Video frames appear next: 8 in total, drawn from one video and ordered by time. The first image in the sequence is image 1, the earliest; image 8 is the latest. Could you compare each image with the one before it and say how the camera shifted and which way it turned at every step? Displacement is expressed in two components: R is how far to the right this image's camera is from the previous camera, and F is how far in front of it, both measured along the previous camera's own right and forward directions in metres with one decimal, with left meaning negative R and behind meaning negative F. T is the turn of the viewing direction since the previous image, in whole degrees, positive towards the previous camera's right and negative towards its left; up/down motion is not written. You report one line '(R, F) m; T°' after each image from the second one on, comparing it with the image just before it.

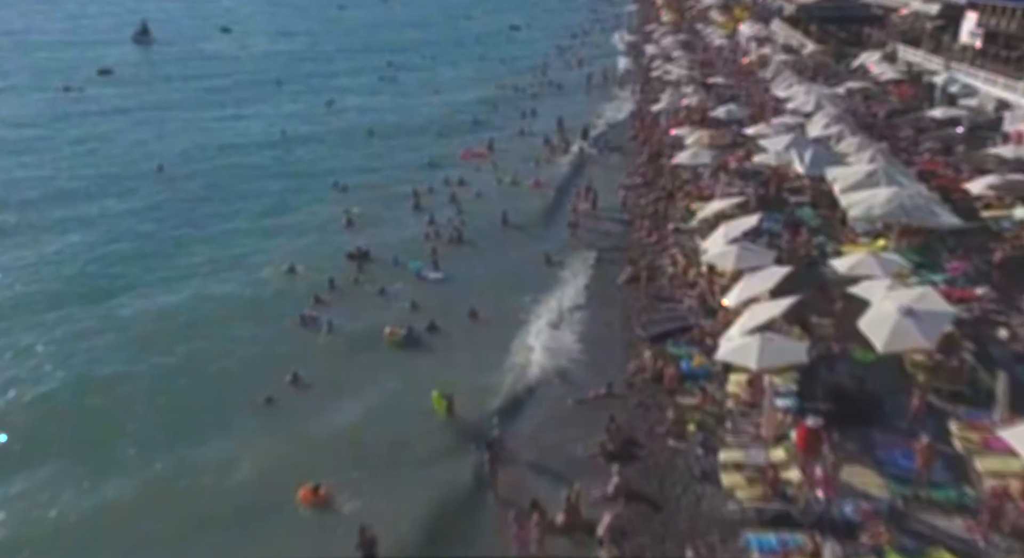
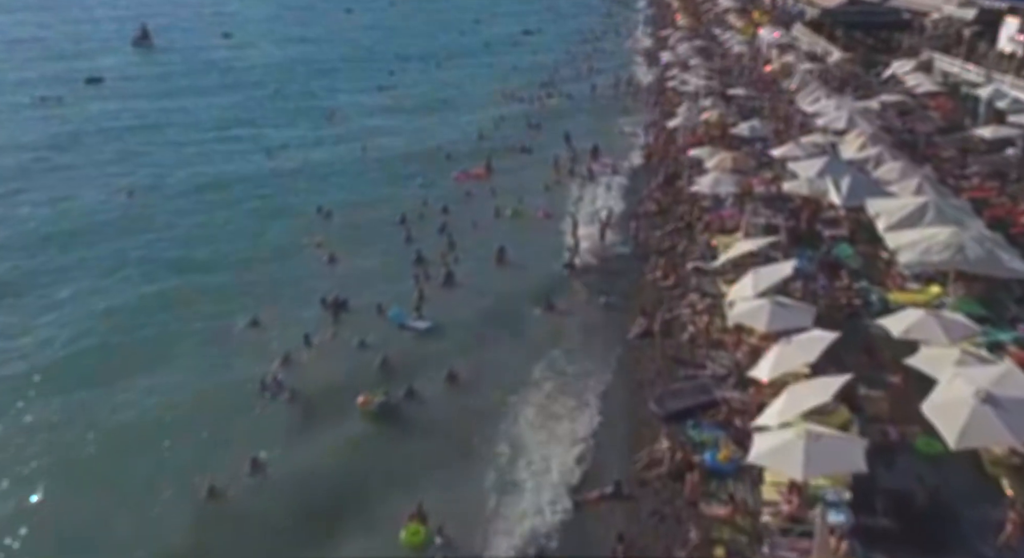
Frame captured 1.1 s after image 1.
(+0.4, +3.5) m; -1°
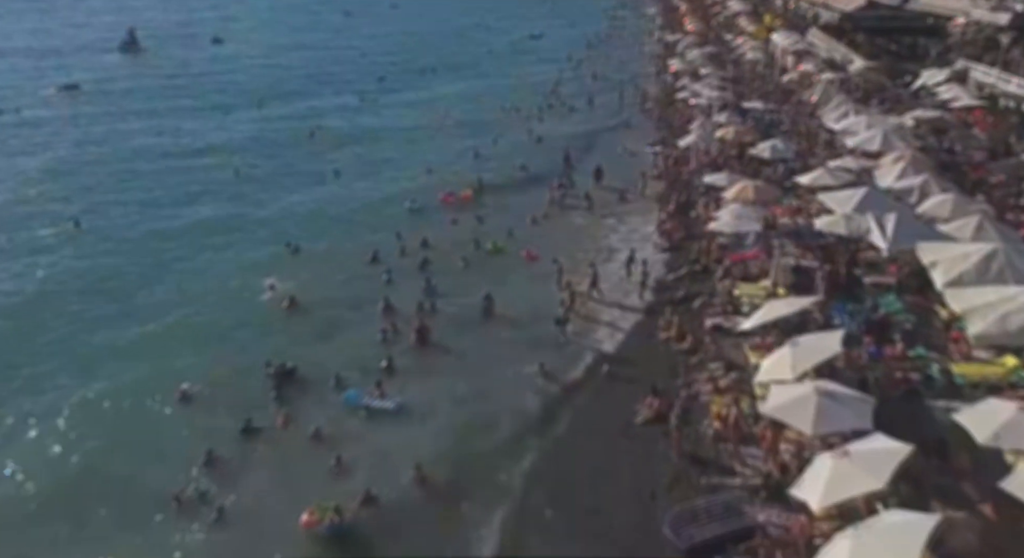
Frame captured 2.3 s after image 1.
(+0.4, +4.0) m; 0°
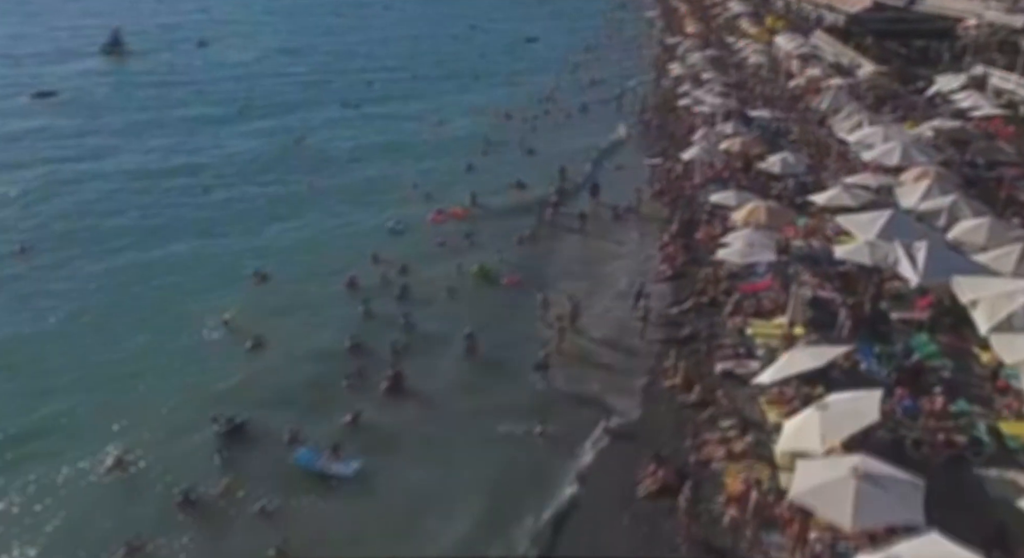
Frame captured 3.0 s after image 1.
(+0.3, +2.5) m; 0°
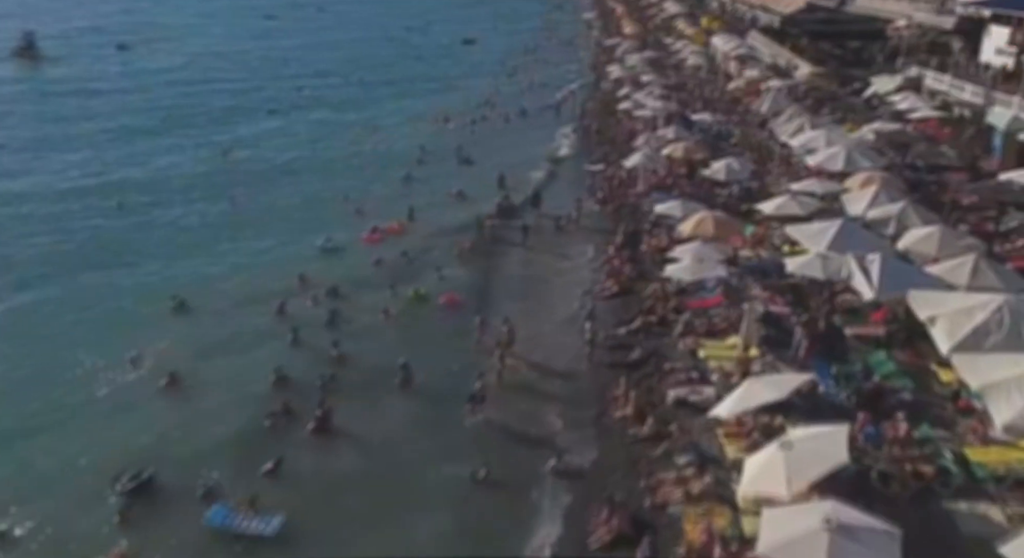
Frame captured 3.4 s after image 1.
(+0.1, +1.3) m; +3°
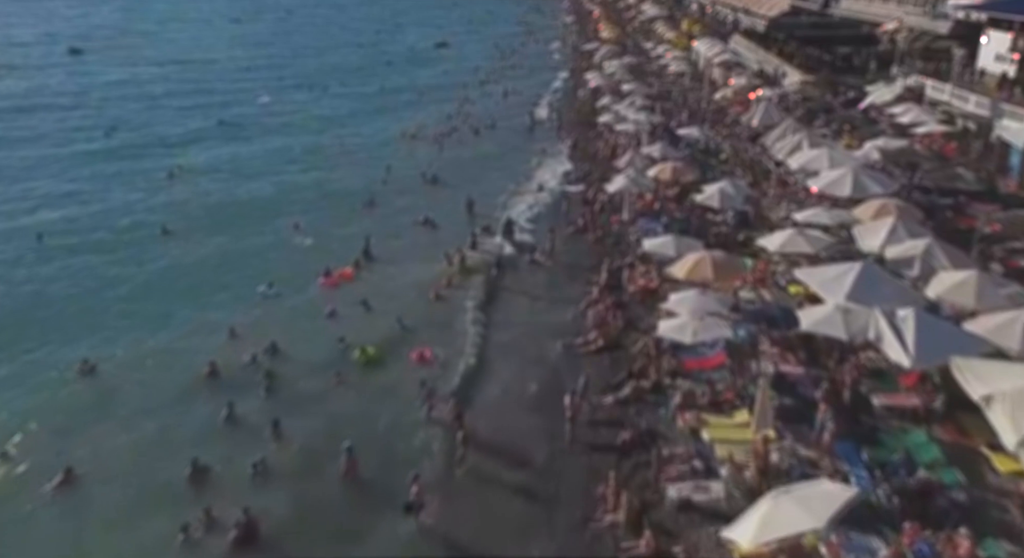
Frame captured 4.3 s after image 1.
(+0.2, +3.4) m; +1°
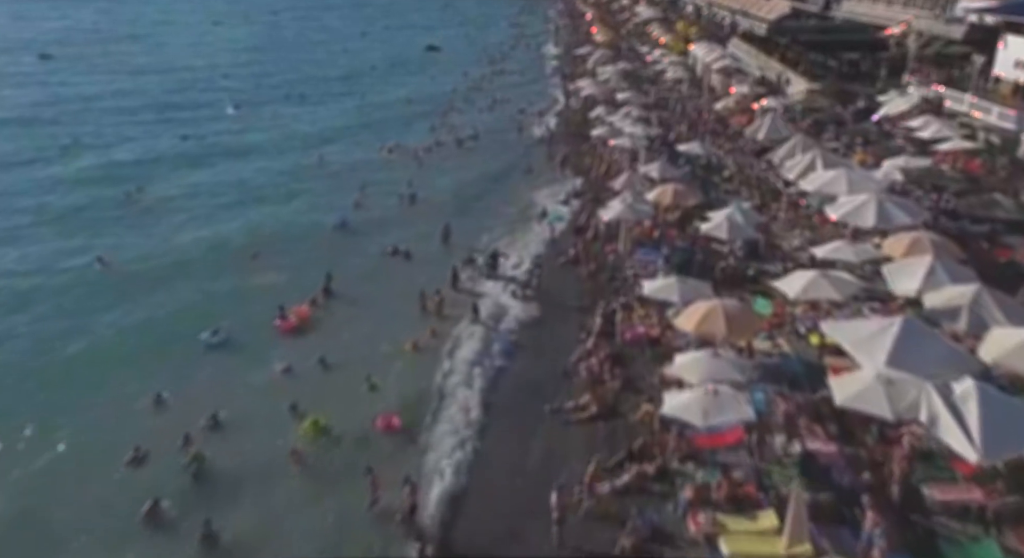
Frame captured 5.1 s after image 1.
(+0.3, +3.2) m; 0°
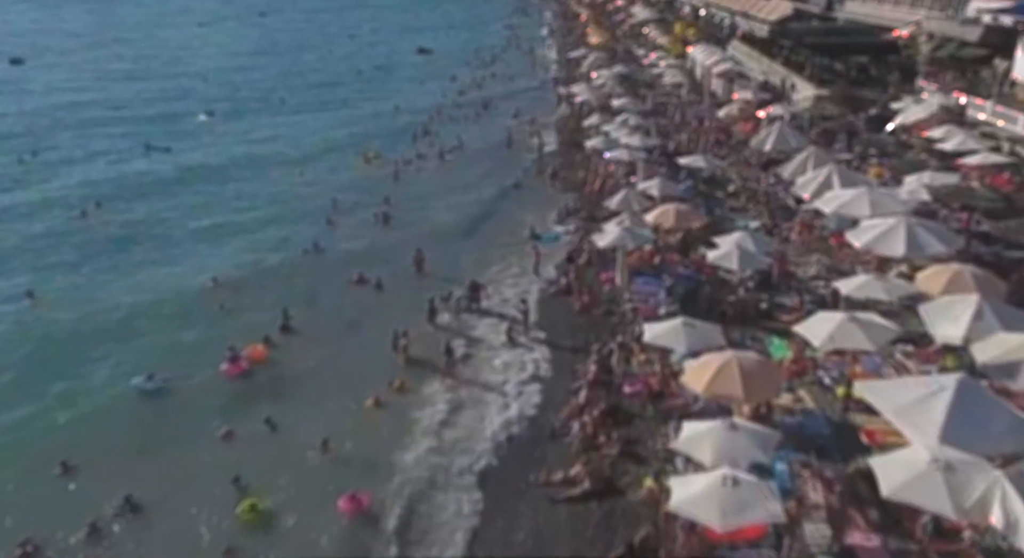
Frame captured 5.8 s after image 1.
(+0.3, +2.9) m; 0°
